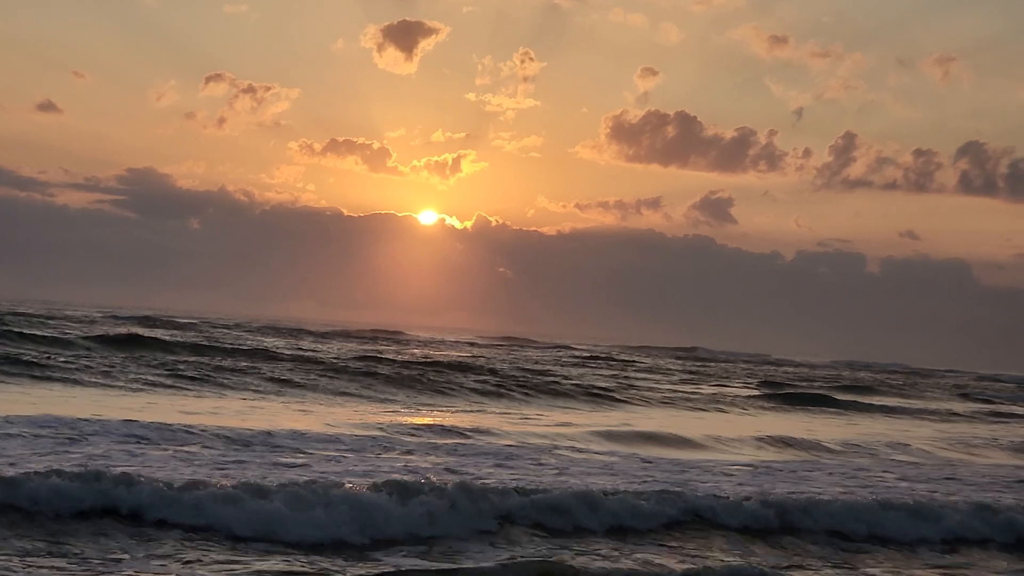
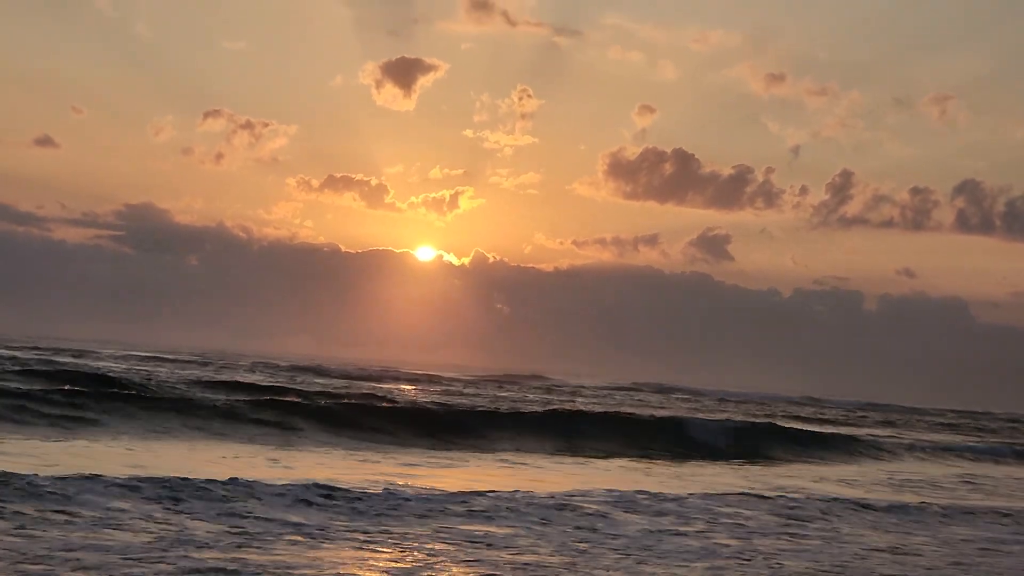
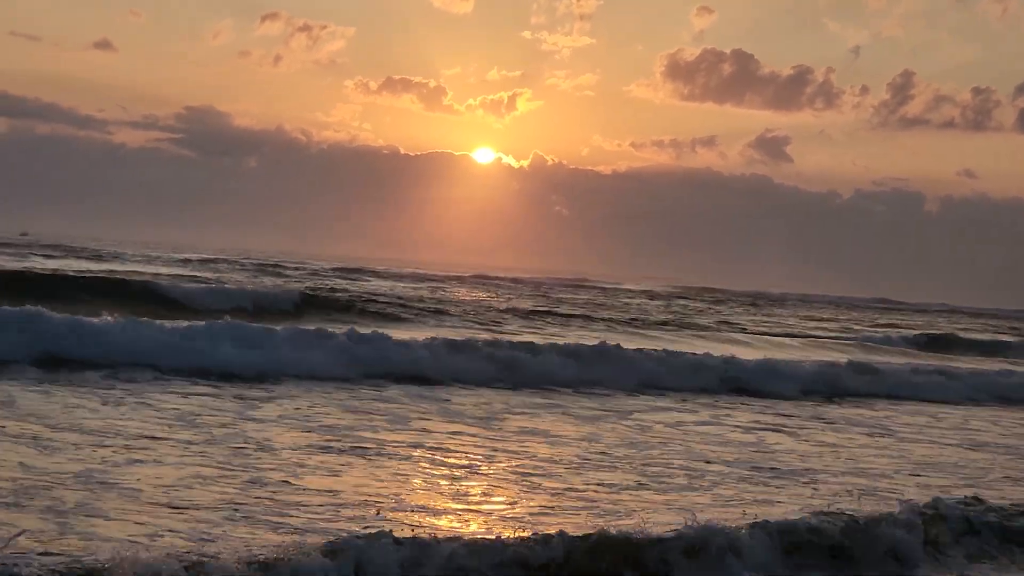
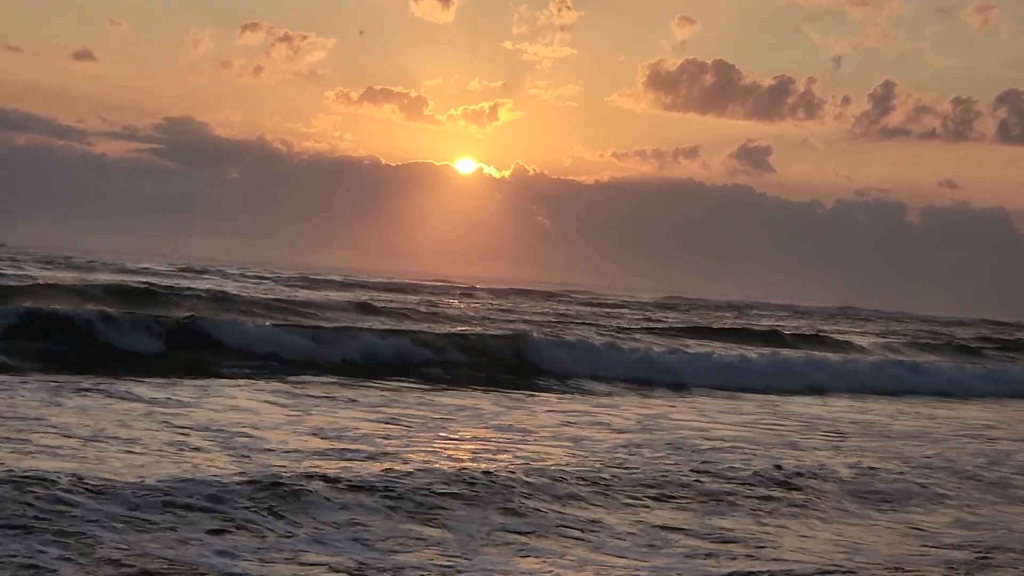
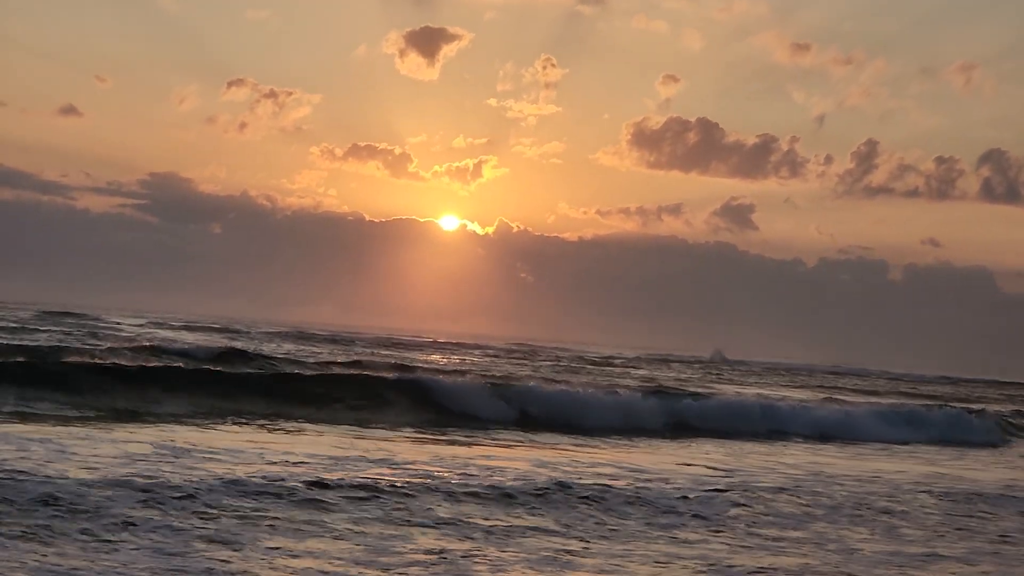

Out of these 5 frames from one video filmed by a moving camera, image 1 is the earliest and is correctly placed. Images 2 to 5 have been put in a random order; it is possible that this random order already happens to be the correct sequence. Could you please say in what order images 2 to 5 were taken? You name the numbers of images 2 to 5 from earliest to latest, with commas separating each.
2, 5, 4, 3
